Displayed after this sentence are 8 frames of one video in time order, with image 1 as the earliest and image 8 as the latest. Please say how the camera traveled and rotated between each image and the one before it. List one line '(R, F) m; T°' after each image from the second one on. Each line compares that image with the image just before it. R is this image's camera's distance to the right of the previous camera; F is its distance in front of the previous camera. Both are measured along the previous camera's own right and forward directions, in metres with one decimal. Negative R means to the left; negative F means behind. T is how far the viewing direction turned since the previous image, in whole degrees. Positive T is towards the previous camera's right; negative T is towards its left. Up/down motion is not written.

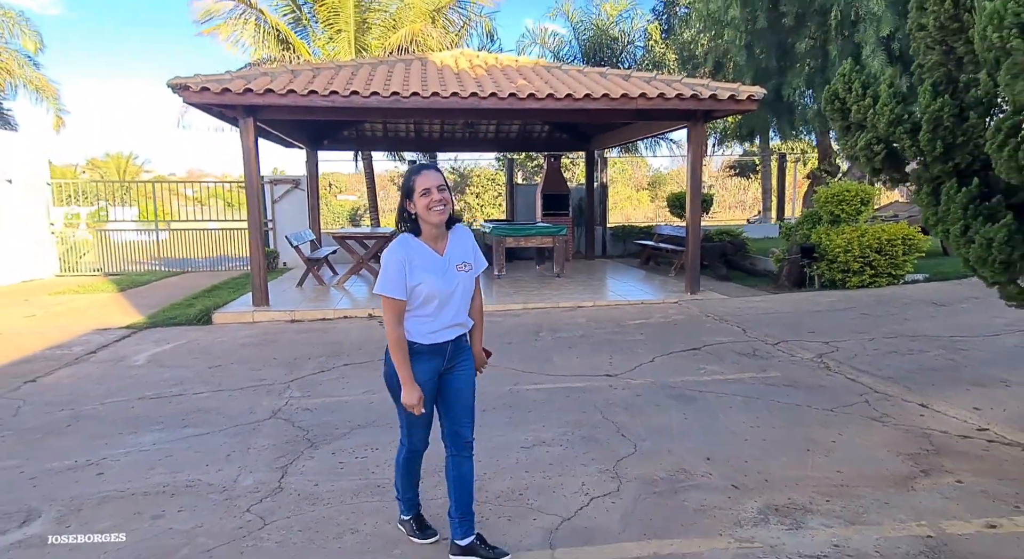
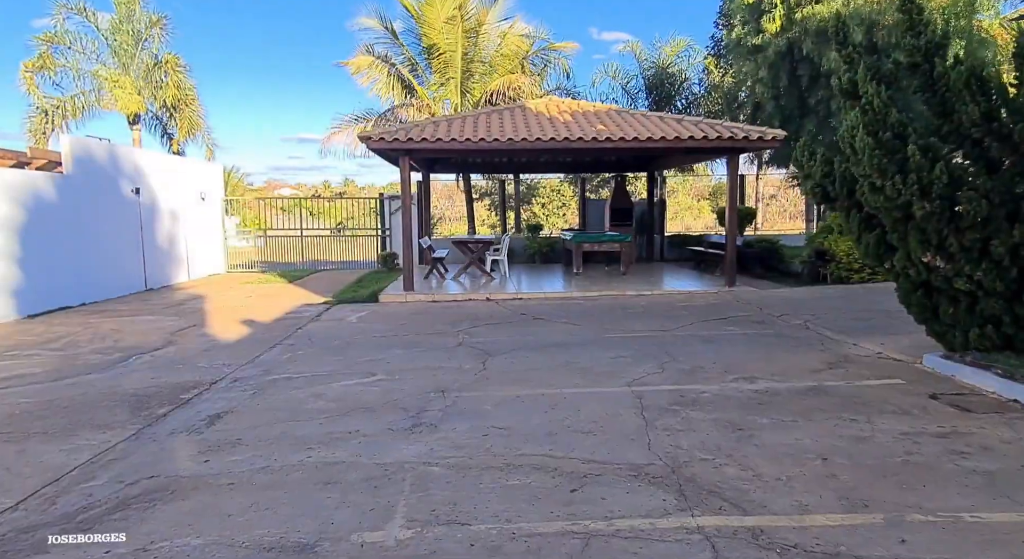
(+0.4, -1.5) m; -6°
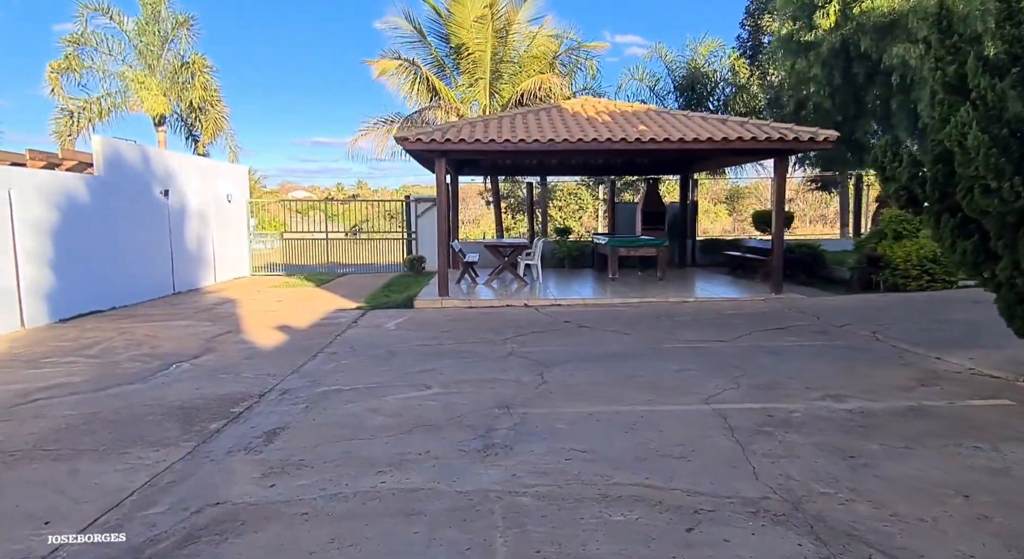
(-0.4, +0.2) m; -1°
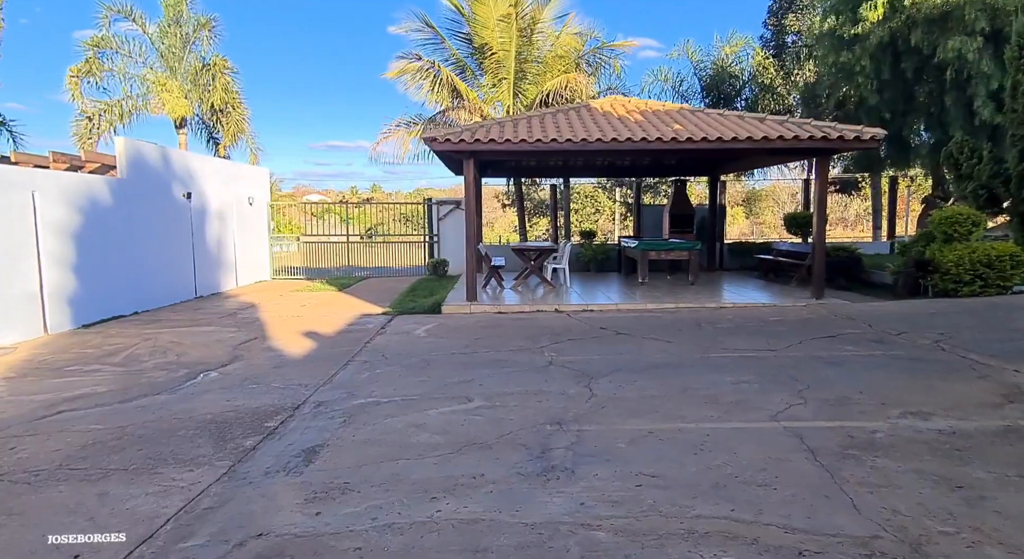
(-0.2, +0.2) m; -1°
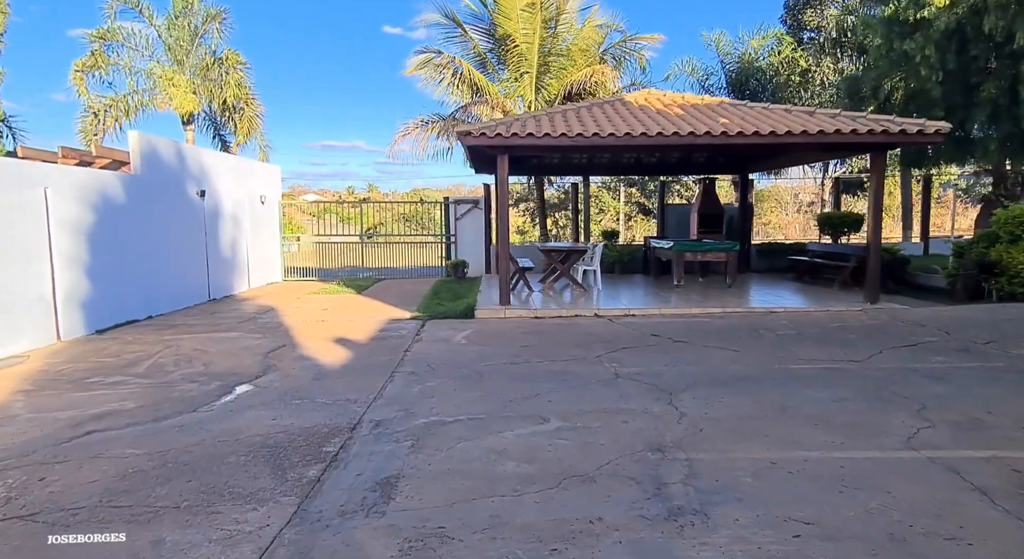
(-0.5, +0.4) m; 0°
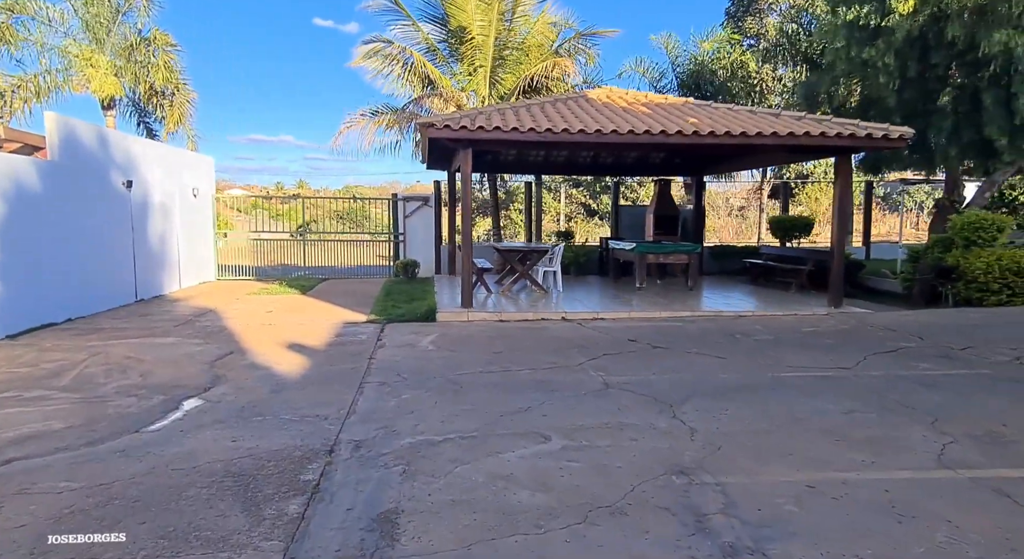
(-0.4, +0.4) m; +6°
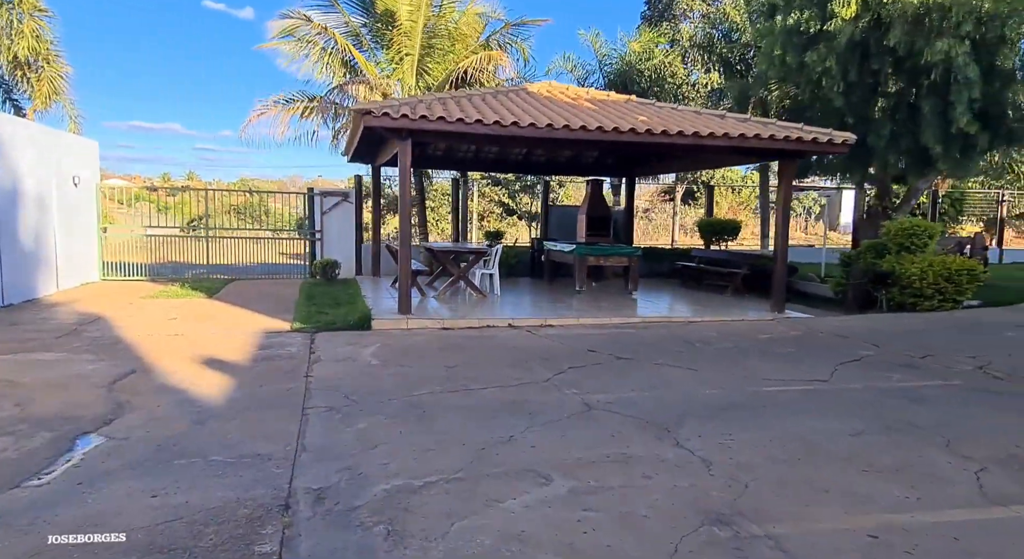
(-0.4, +0.6) m; +9°
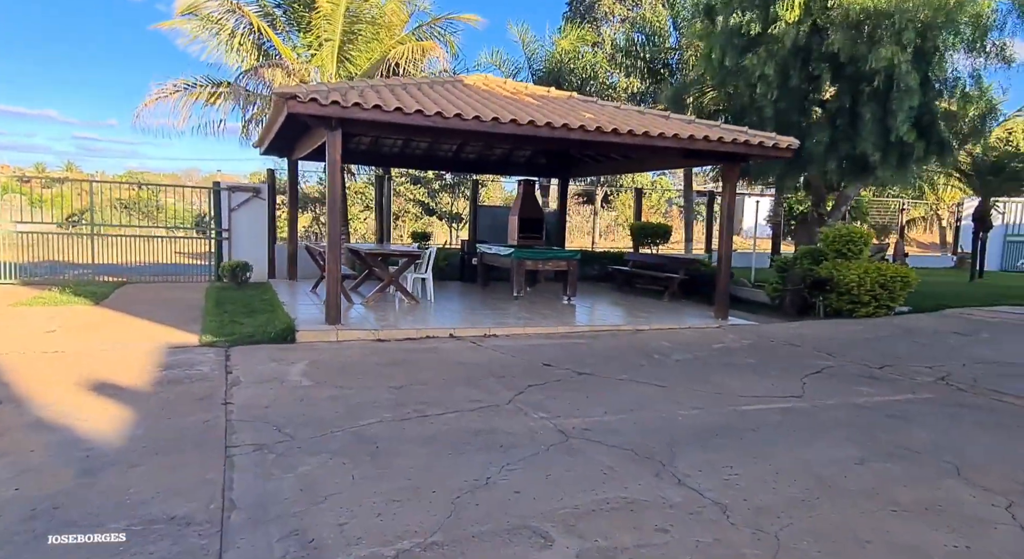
(-0.3, +0.6) m; +8°
